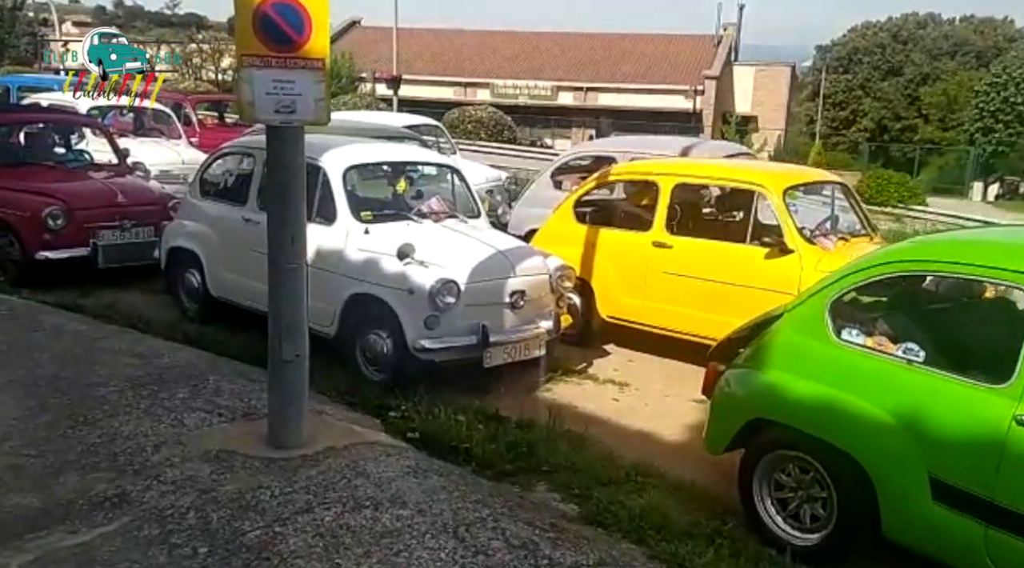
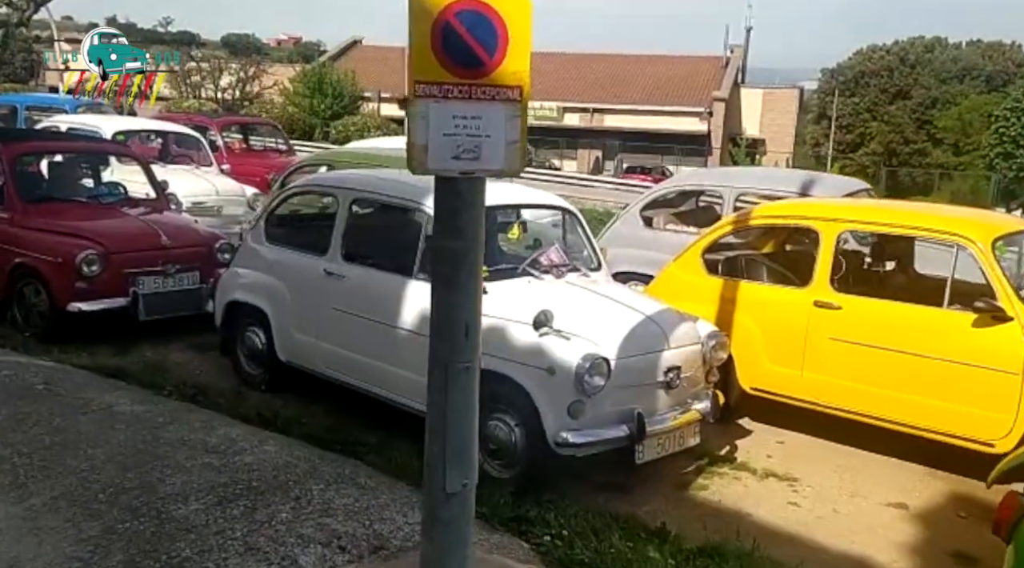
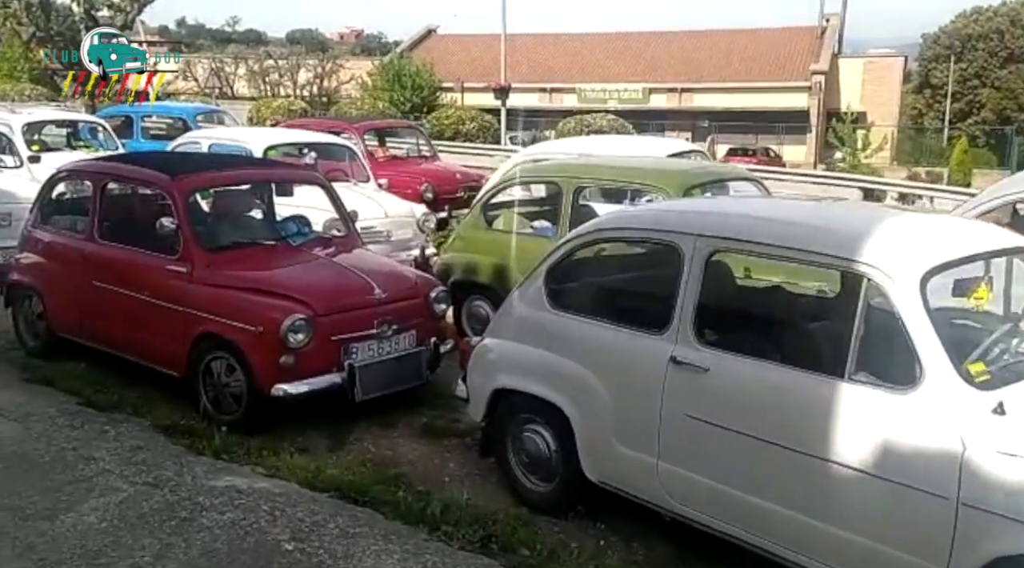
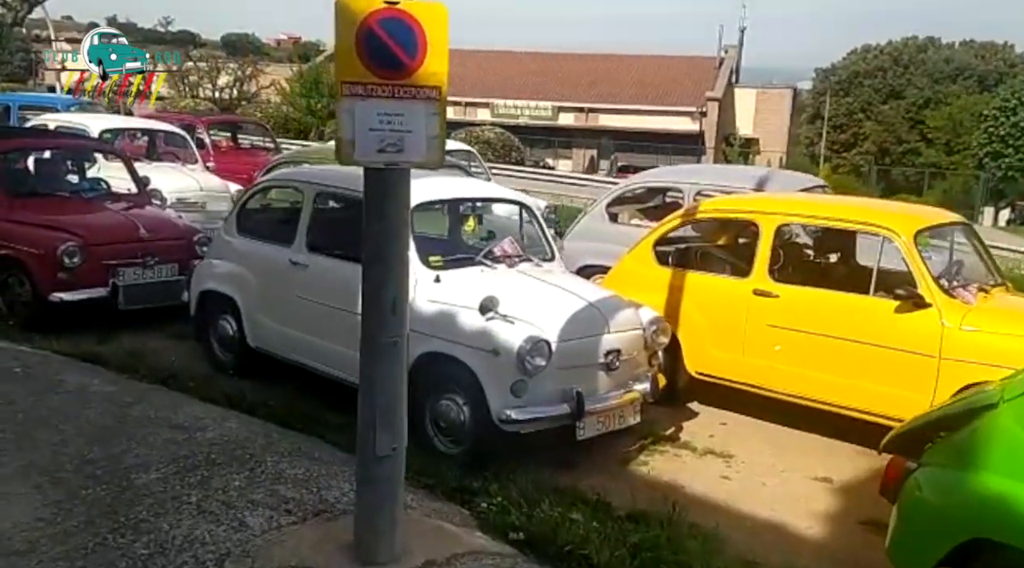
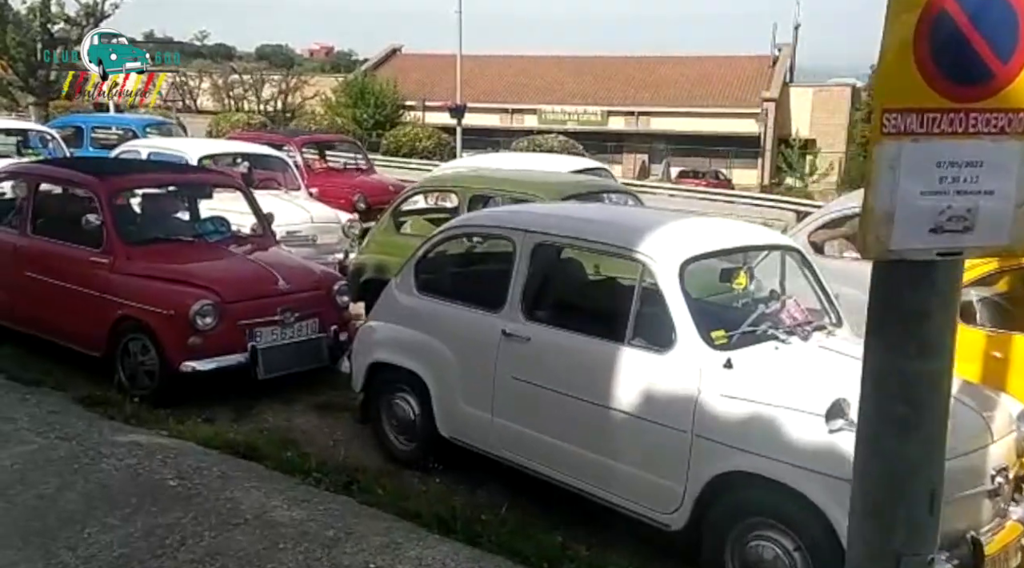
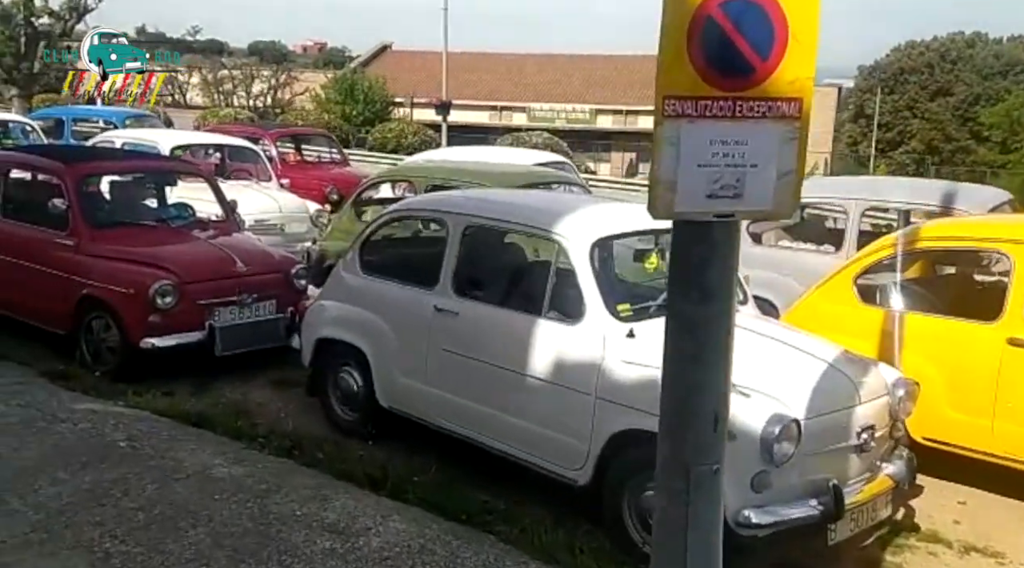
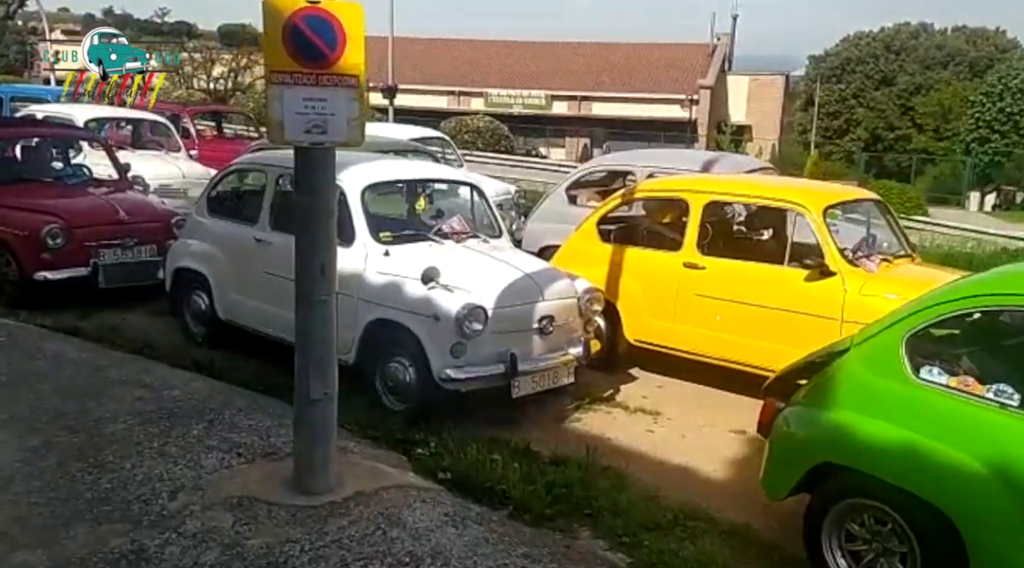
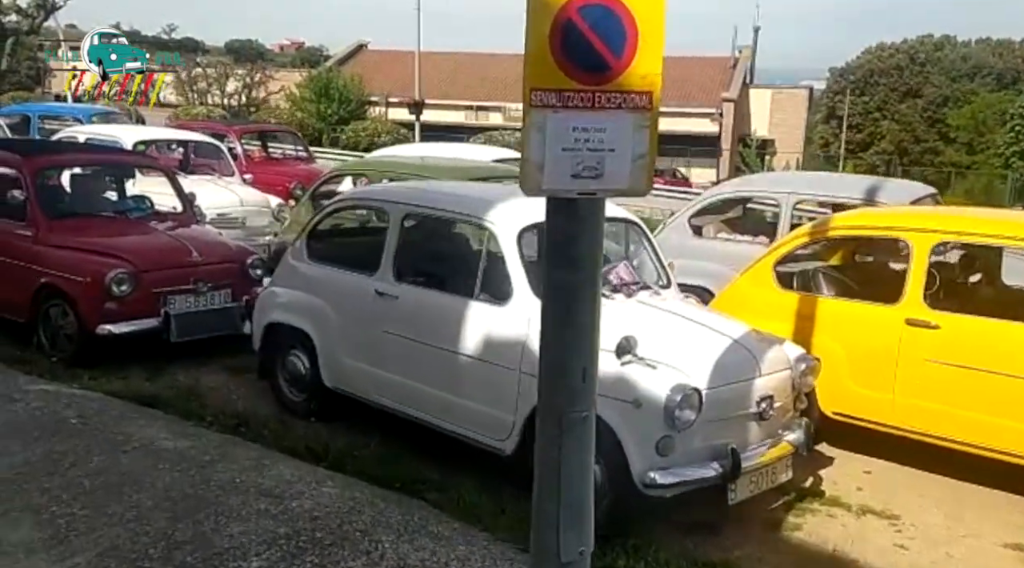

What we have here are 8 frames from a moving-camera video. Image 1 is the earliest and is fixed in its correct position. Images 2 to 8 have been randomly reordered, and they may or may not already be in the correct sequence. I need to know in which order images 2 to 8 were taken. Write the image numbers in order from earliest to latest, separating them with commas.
7, 4, 2, 8, 6, 5, 3
